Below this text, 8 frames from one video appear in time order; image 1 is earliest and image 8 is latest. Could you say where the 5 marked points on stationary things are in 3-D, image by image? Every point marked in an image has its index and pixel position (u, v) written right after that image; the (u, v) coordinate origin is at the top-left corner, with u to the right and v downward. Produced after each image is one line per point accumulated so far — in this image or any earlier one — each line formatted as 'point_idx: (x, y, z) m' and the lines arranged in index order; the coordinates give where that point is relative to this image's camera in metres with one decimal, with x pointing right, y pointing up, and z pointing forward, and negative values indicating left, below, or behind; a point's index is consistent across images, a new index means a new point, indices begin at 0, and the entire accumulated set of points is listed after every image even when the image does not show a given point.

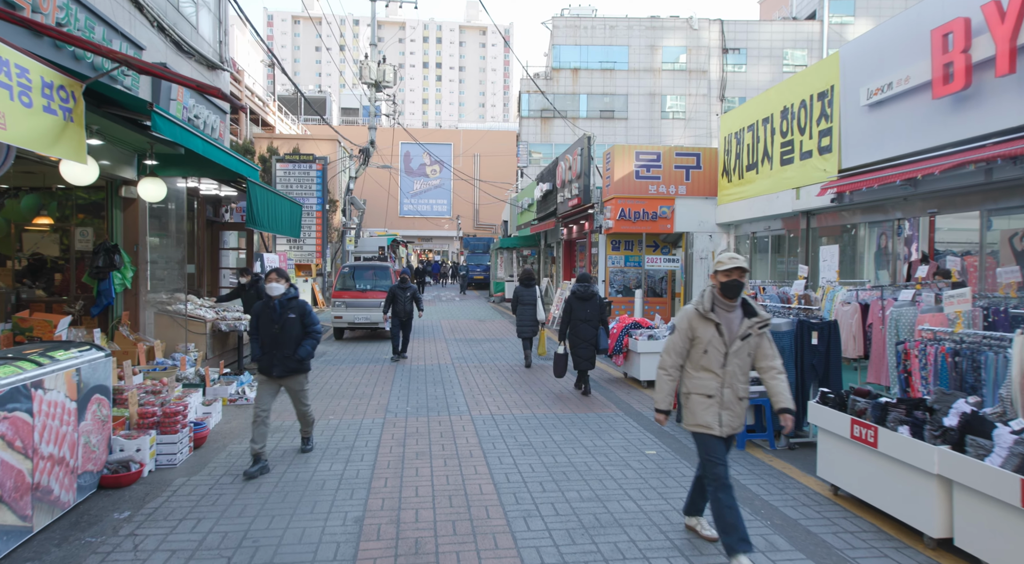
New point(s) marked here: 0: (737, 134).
0: (+4.8, +3.1, +13.9) m
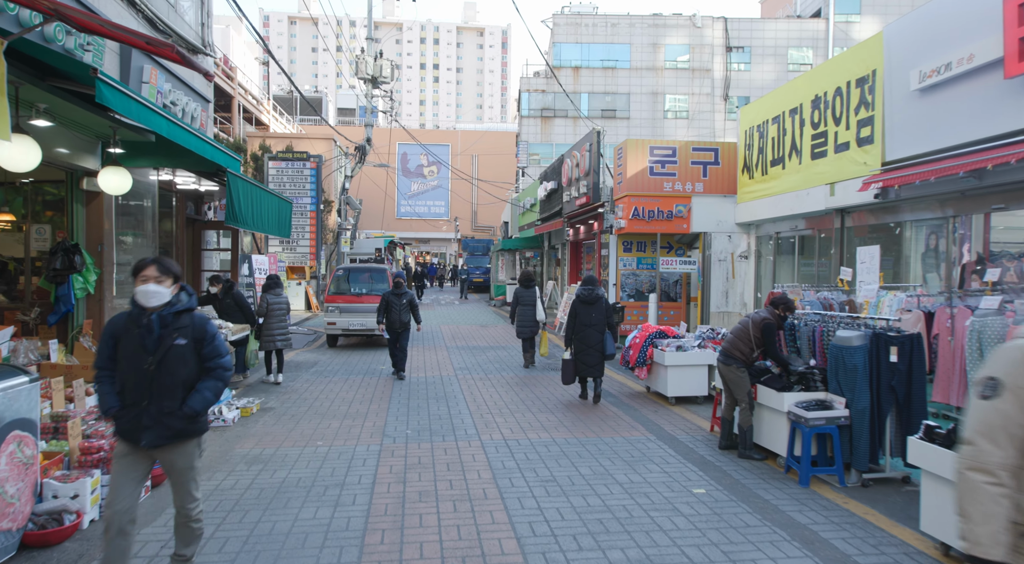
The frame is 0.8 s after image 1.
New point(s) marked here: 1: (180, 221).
0: (+4.9, +3.1, +12.9) m
1: (-5.4, +0.9, +10.5) m
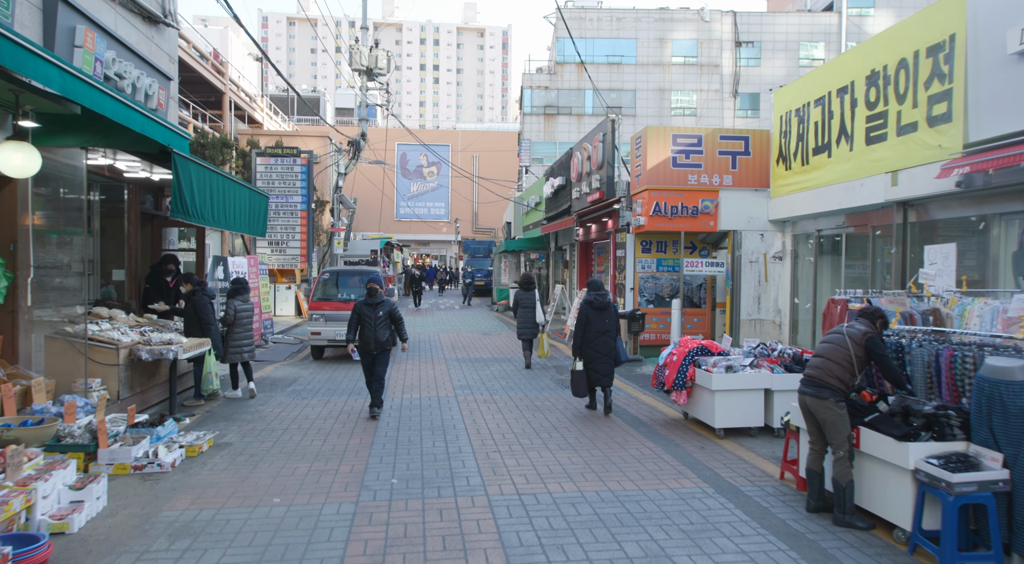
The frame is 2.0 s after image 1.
0: (+5.1, +3.0, +11.4) m
1: (-5.2, +0.9, +9.1) m
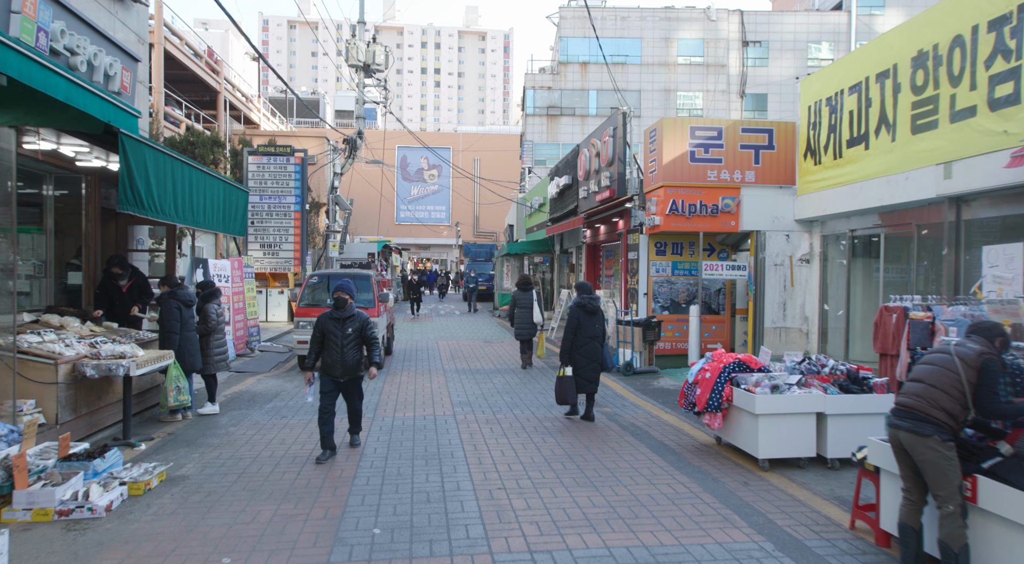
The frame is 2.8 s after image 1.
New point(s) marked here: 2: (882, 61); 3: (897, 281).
0: (+5.1, +2.9, +10.4) m
1: (-5.2, +0.8, +8.1) m
2: (+5.2, +3.1, +9.2) m
3: (+5.7, 0.0, +9.6) m
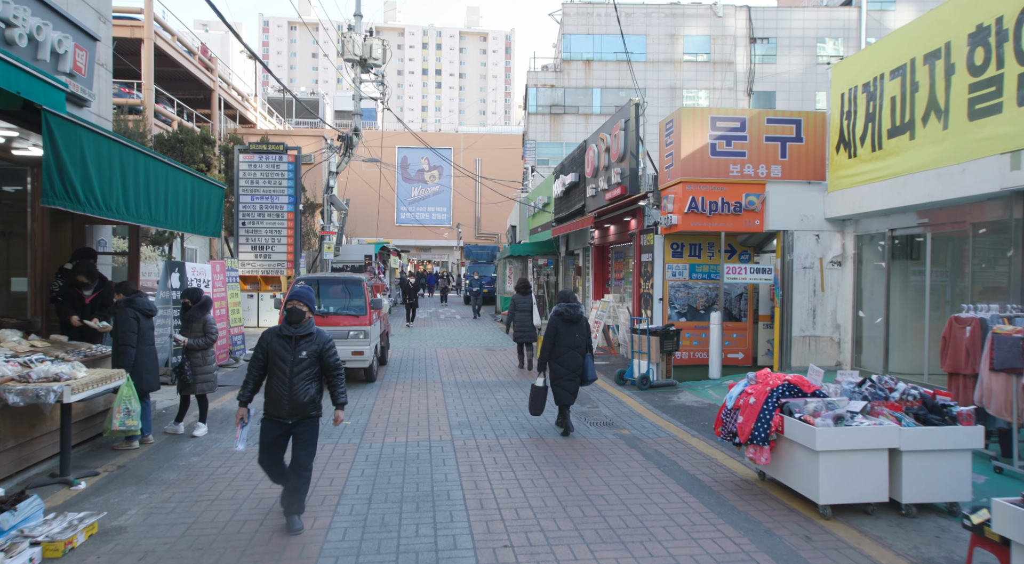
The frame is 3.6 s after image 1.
0: (+5.2, +2.8, +9.5) m
1: (-5.1, +0.7, +7.1) m
2: (+5.3, +3.1, +8.2) m
3: (+5.7, 0.0, +8.6) m
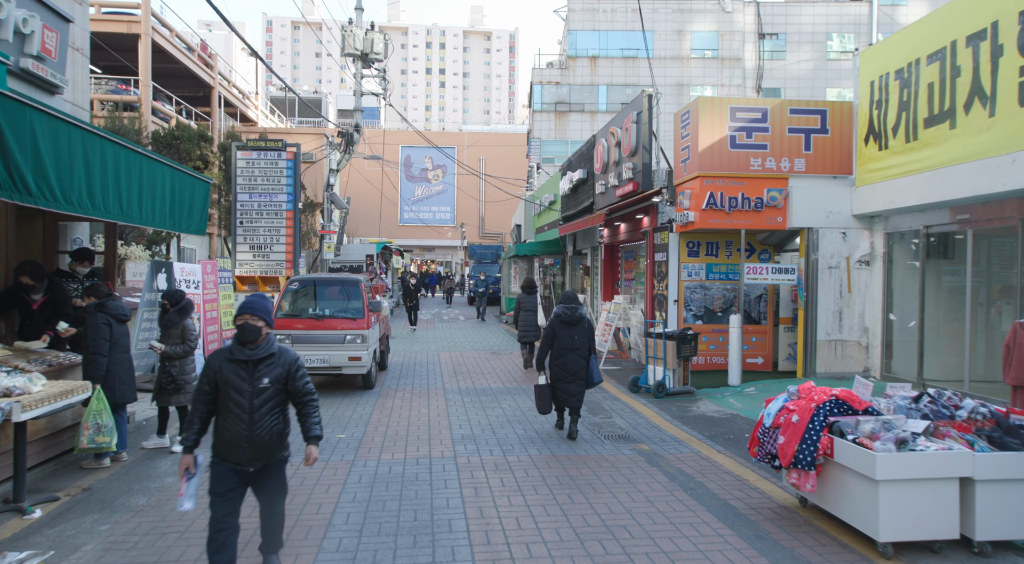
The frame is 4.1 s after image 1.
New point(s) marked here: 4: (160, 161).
0: (+5.3, +2.8, +8.8) m
1: (-5.0, +0.7, +6.5) m
2: (+5.4, +3.0, +7.6) m
3: (+5.8, 0.0, +8.0) m
4: (-3.6, +1.2, +7.3) m
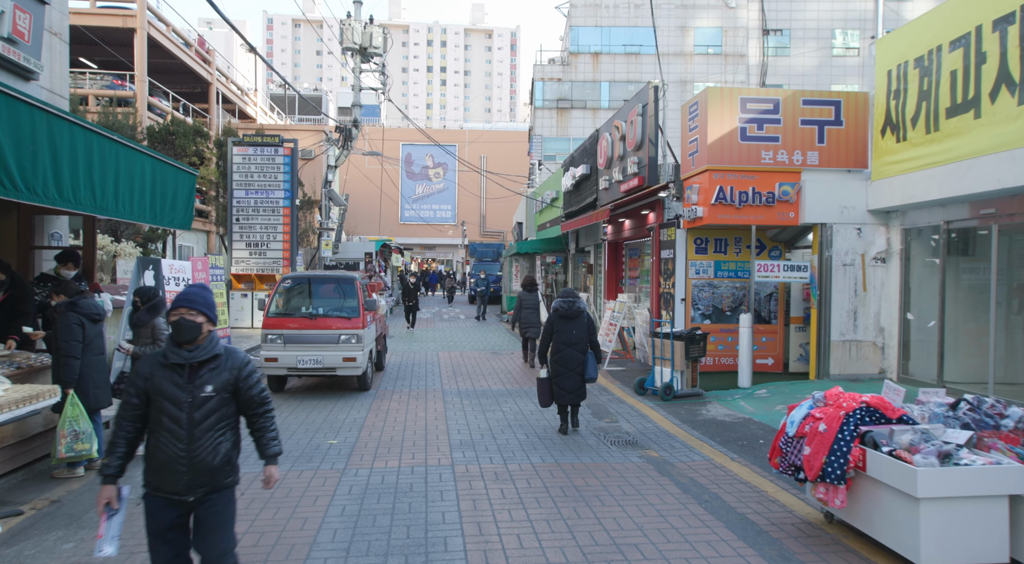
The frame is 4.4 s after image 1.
0: (+5.3, +2.9, +8.4) m
1: (-5.0, +0.7, +6.1) m
2: (+5.4, +3.1, +7.2) m
3: (+5.8, 0.0, +7.6) m
4: (-3.6, +1.2, +6.9) m
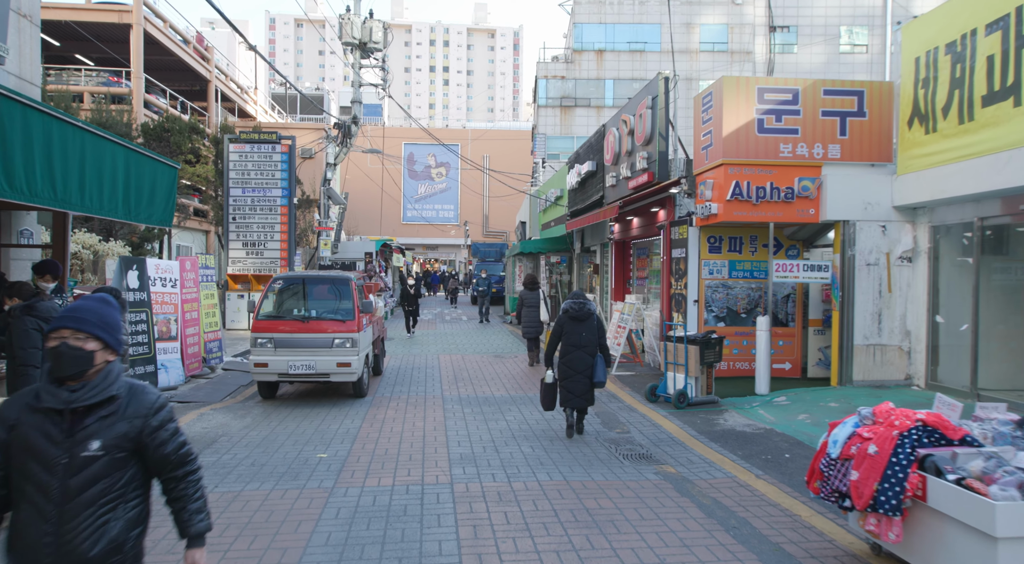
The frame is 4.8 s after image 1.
0: (+5.4, +2.9, +7.8) m
1: (-5.0, +0.7, +5.6) m
2: (+5.4, +3.1, +6.6) m
3: (+5.9, 0.0, +7.0) m
4: (-3.5, +1.2, +6.4) m
